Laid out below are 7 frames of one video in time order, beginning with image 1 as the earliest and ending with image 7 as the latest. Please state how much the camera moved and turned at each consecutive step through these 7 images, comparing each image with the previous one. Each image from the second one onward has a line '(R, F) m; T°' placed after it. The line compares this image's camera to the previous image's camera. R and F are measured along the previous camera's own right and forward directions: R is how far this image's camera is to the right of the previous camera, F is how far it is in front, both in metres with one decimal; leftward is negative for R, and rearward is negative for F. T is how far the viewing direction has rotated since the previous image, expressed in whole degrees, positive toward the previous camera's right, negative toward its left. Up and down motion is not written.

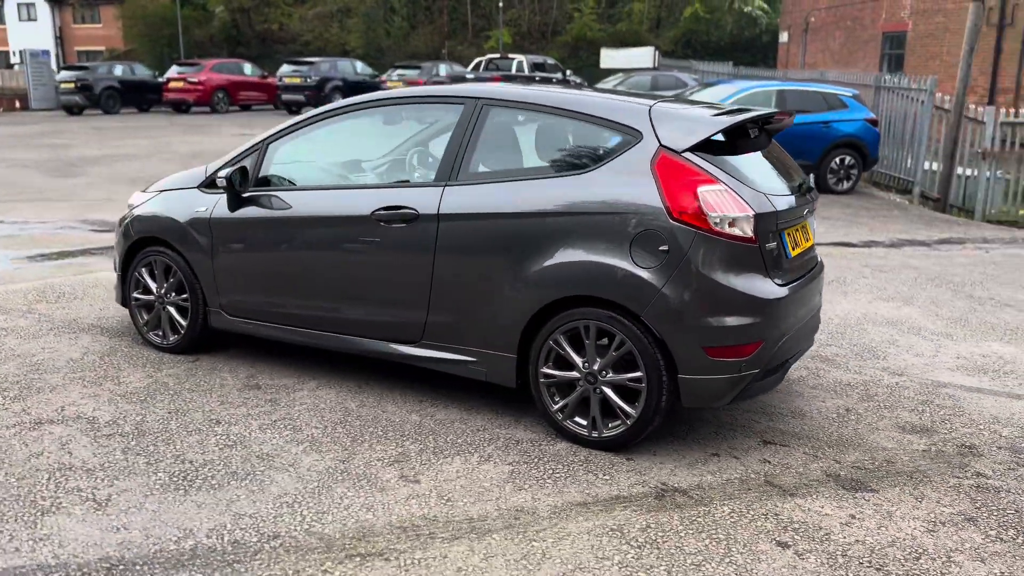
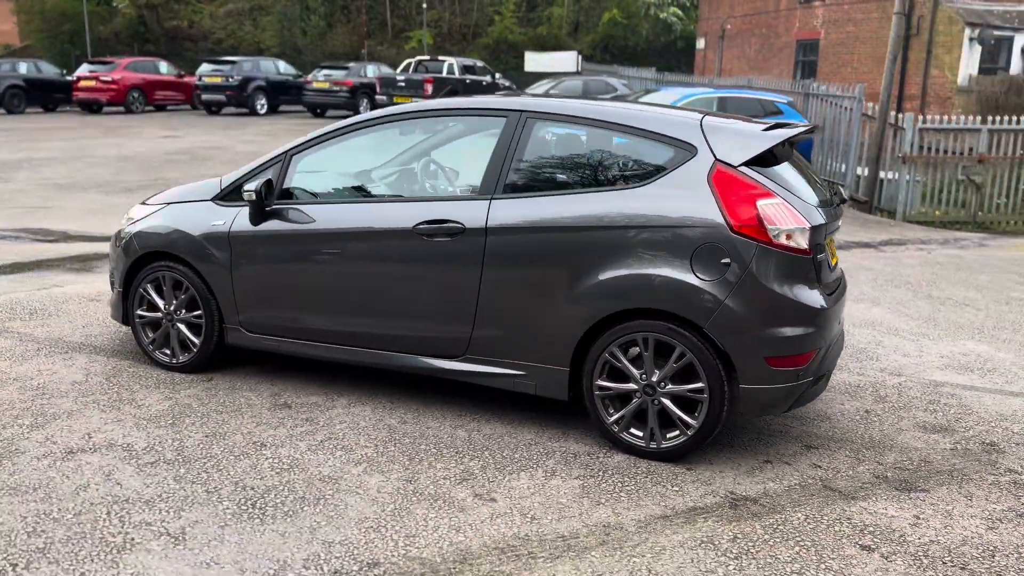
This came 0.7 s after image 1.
(-0.6, 0.0) m; +6°
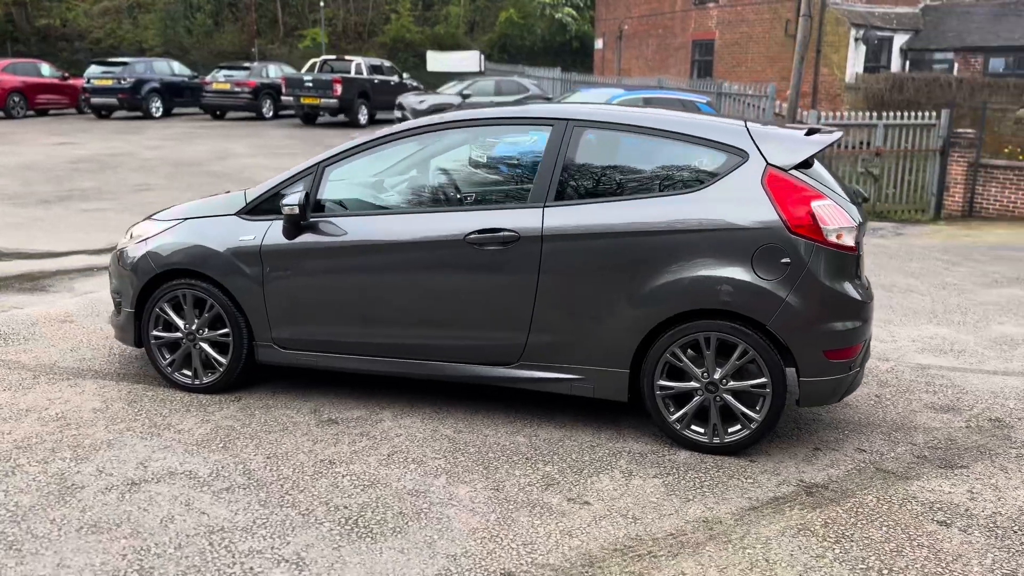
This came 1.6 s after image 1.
(-0.8, 0.0) m; +7°
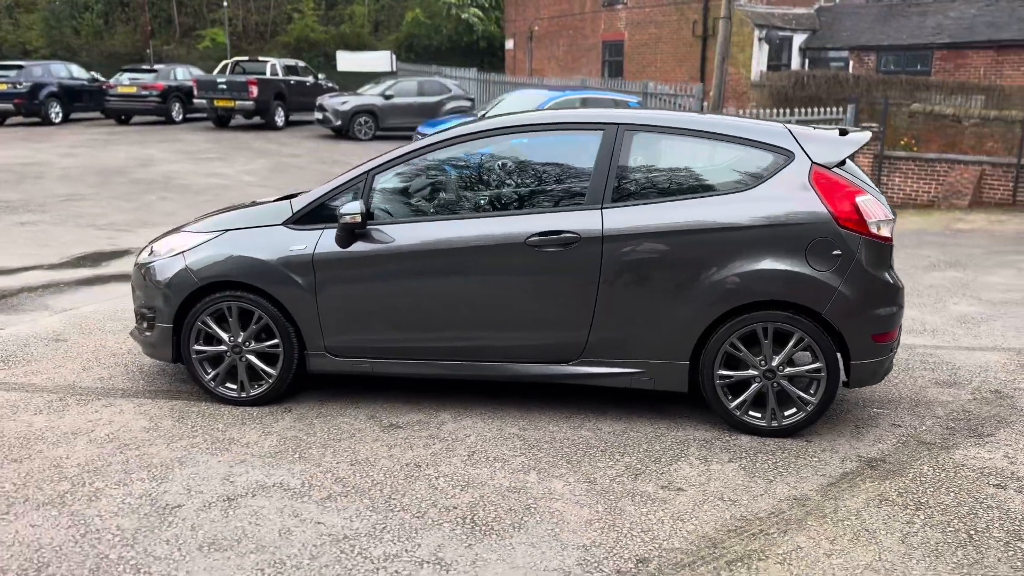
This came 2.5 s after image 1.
(-0.8, -0.1) m; +7°
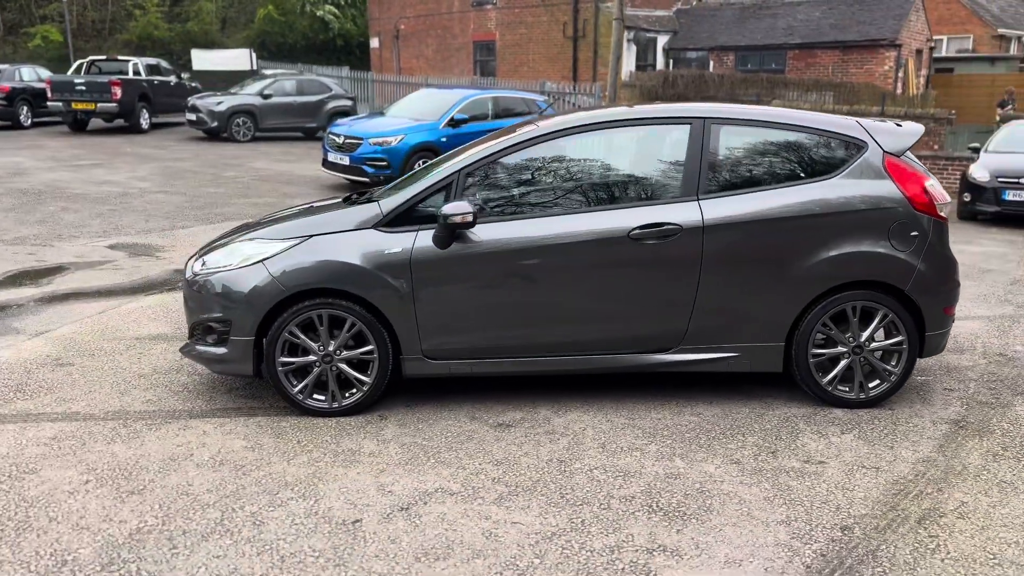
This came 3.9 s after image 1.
(-1.3, +0.1) m; +10°
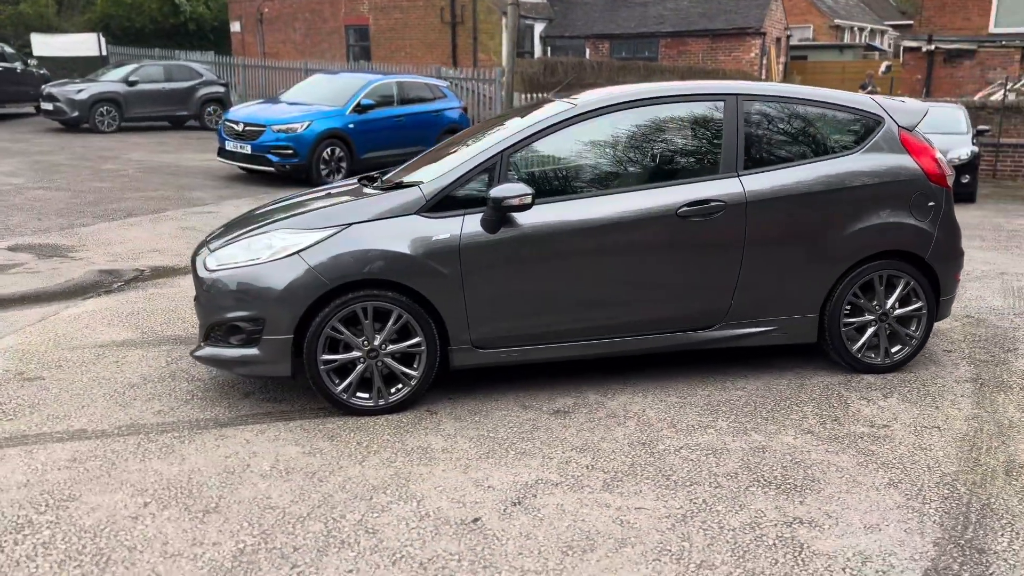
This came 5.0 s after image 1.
(-1.0, +0.2) m; +9°
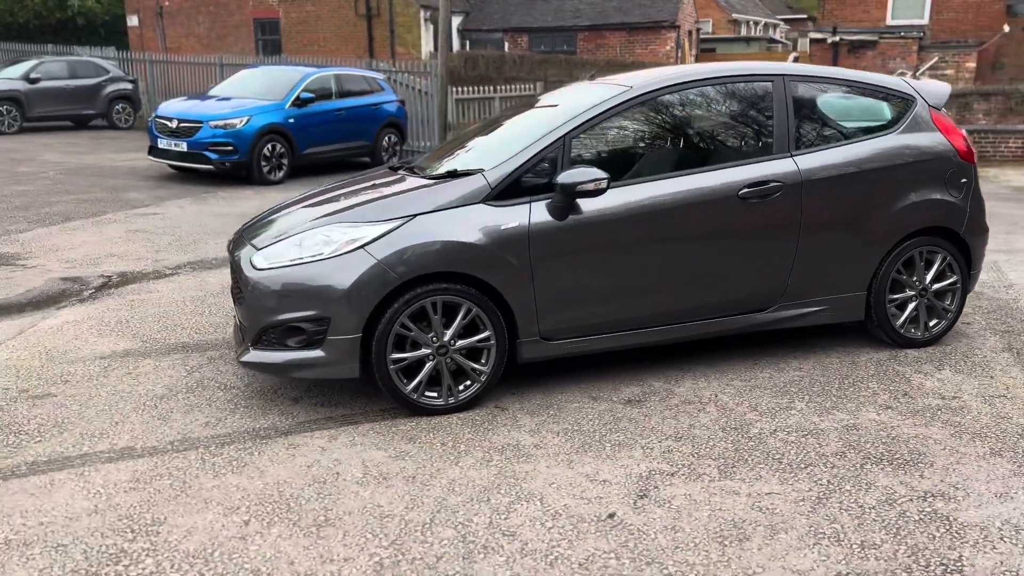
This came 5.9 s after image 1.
(-0.8, +0.2) m; +6°
